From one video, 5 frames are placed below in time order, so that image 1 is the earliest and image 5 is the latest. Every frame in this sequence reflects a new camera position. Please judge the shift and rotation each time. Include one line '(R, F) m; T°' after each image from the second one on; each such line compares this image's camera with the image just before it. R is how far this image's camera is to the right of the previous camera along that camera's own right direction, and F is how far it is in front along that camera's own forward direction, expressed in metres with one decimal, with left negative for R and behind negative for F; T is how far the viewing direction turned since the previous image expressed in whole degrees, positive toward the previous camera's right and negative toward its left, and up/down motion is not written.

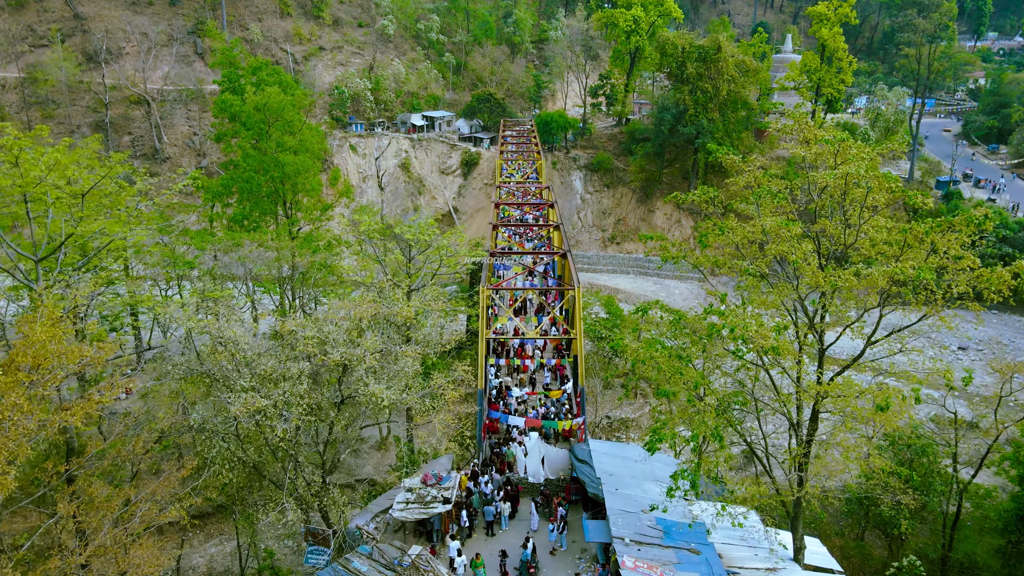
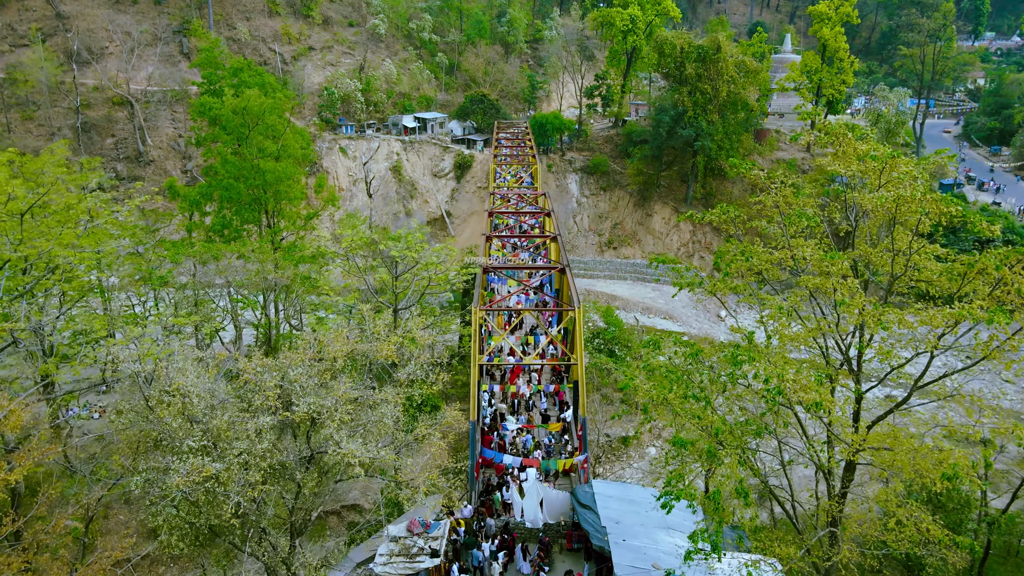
(0.0, +1.1) m; 0°
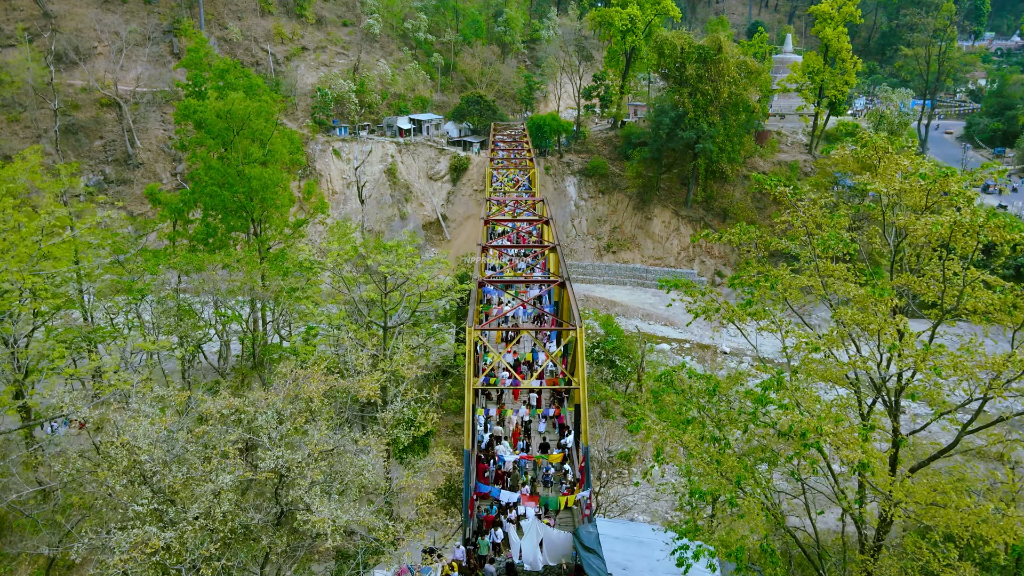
(0.0, +0.8) m; 0°
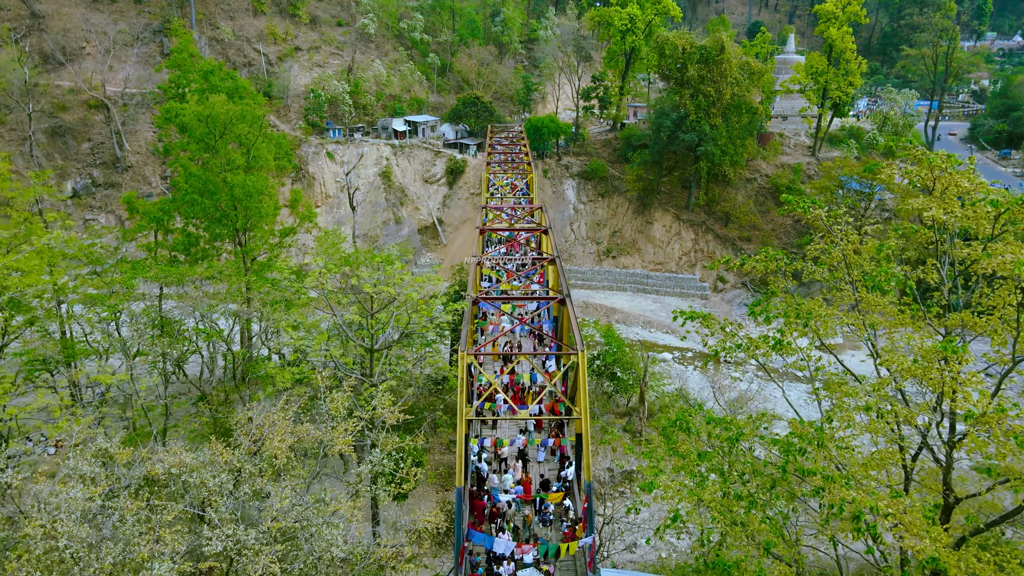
(0.0, +0.9) m; 0°
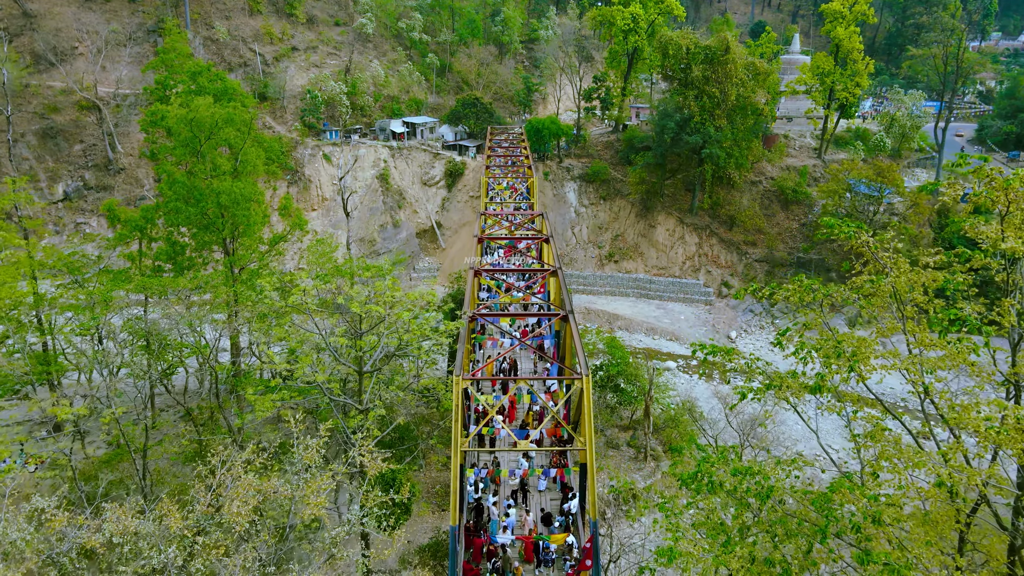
(0.0, +0.8) m; 0°
